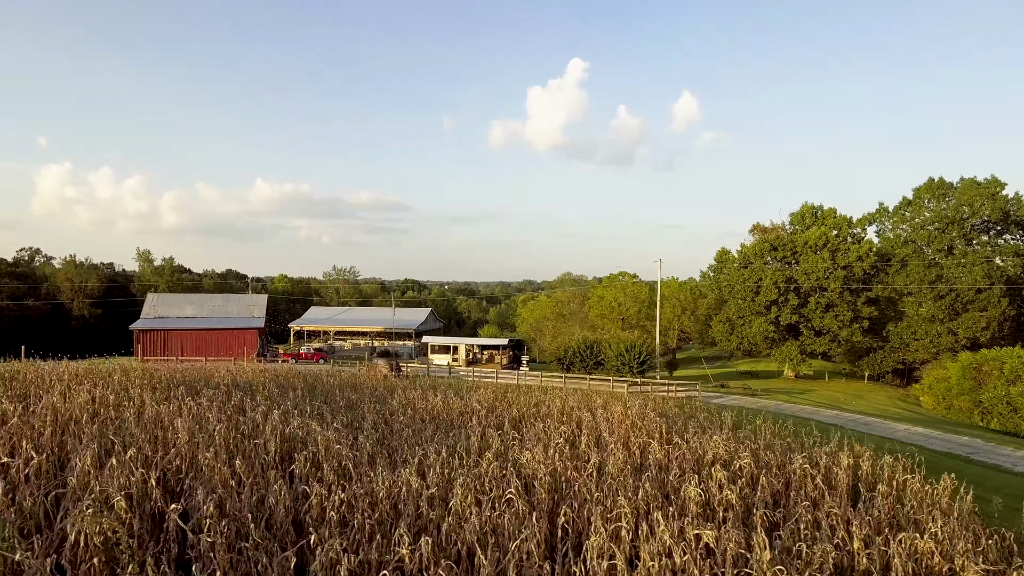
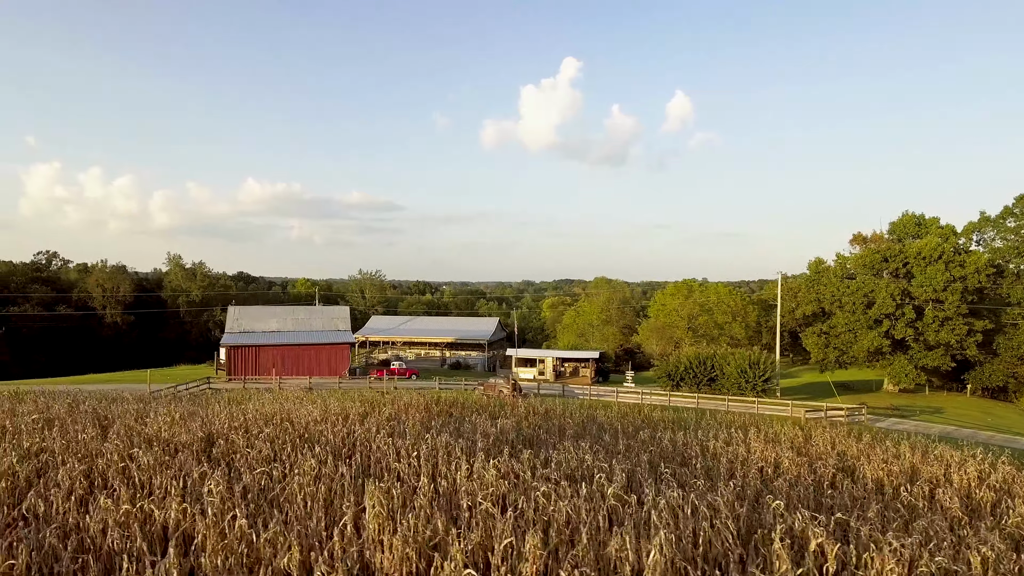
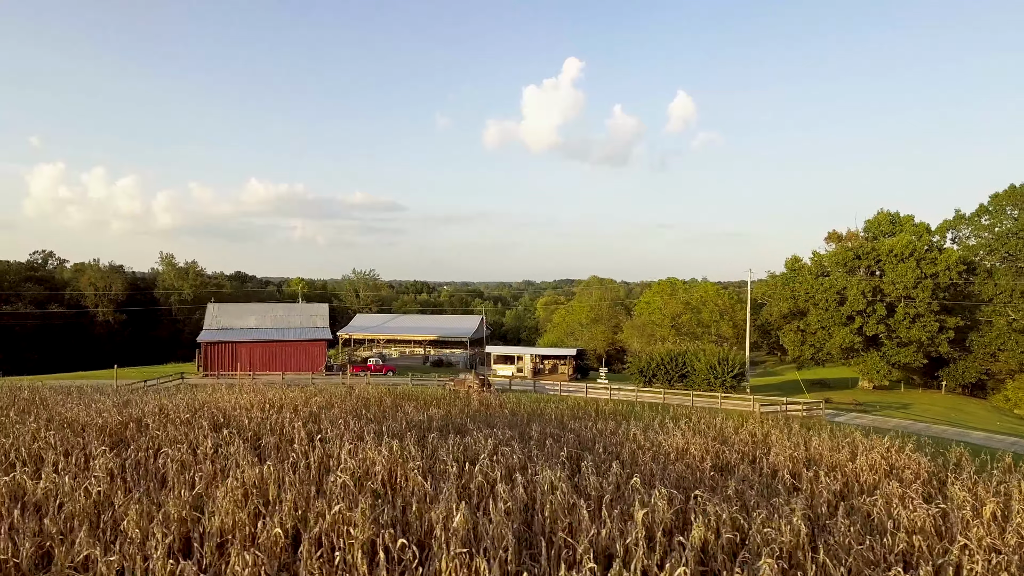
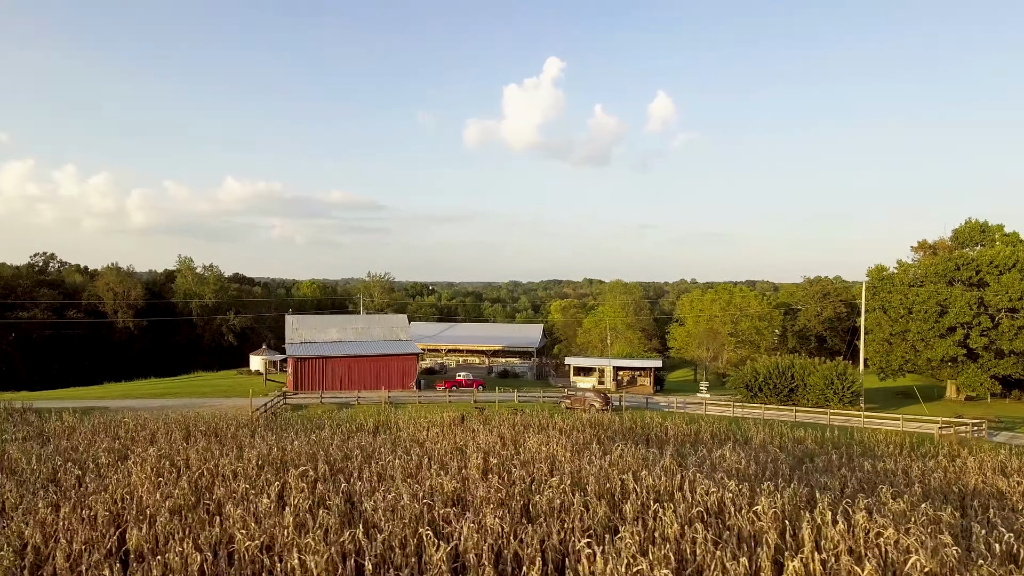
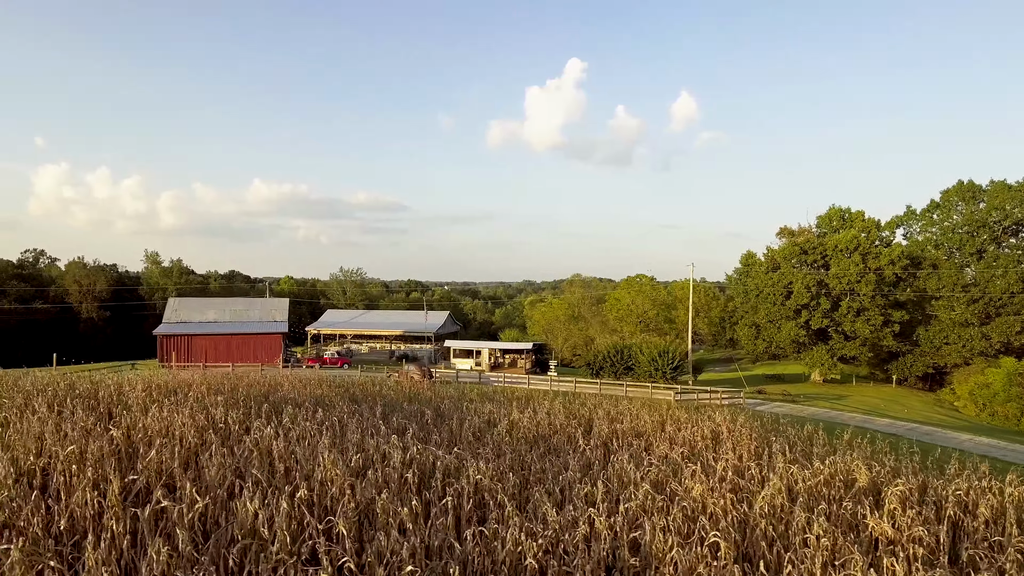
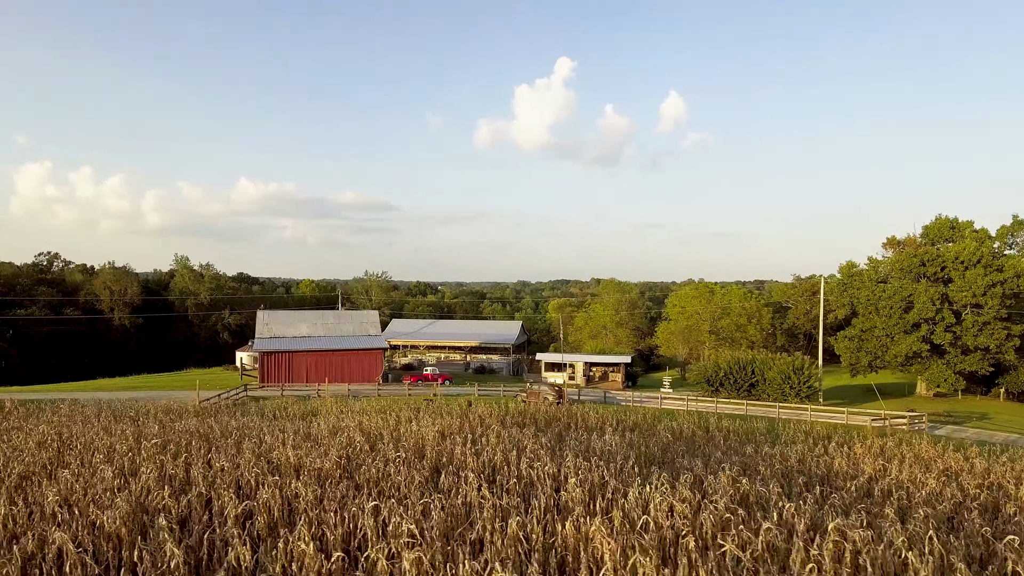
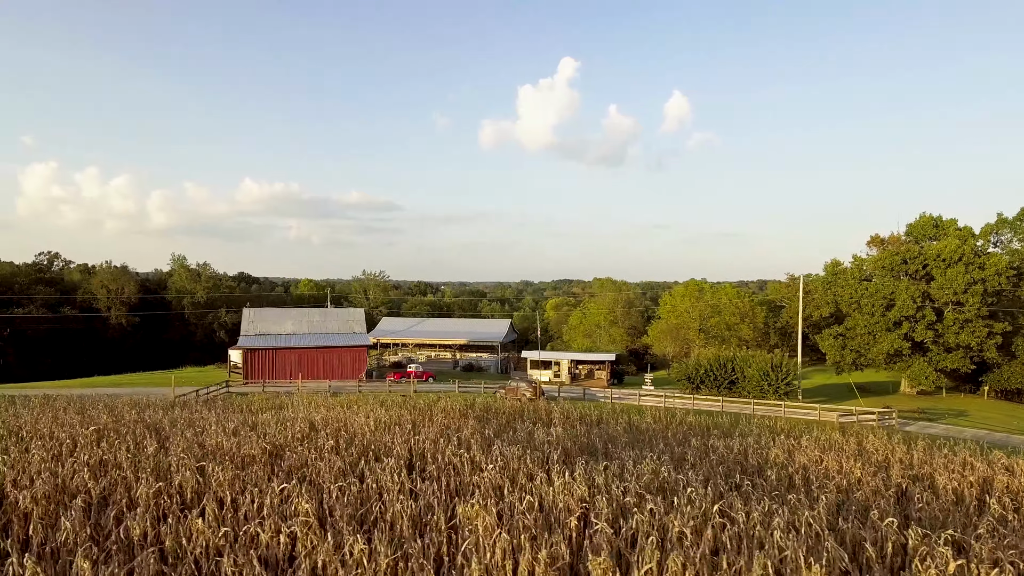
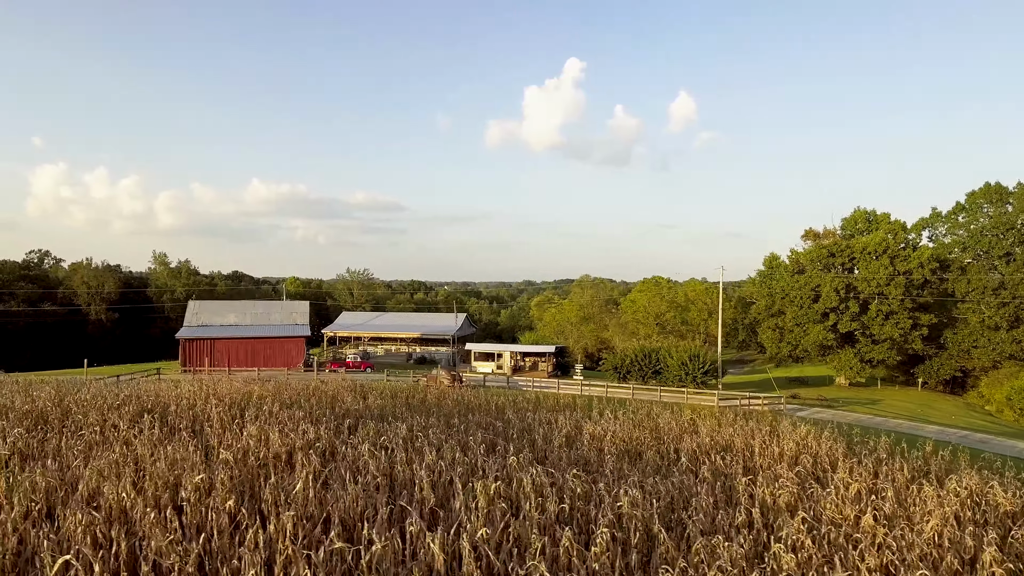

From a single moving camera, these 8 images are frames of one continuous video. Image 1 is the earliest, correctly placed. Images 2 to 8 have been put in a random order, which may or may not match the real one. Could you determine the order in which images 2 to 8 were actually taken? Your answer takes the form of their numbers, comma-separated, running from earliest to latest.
5, 8, 3, 2, 7, 6, 4
